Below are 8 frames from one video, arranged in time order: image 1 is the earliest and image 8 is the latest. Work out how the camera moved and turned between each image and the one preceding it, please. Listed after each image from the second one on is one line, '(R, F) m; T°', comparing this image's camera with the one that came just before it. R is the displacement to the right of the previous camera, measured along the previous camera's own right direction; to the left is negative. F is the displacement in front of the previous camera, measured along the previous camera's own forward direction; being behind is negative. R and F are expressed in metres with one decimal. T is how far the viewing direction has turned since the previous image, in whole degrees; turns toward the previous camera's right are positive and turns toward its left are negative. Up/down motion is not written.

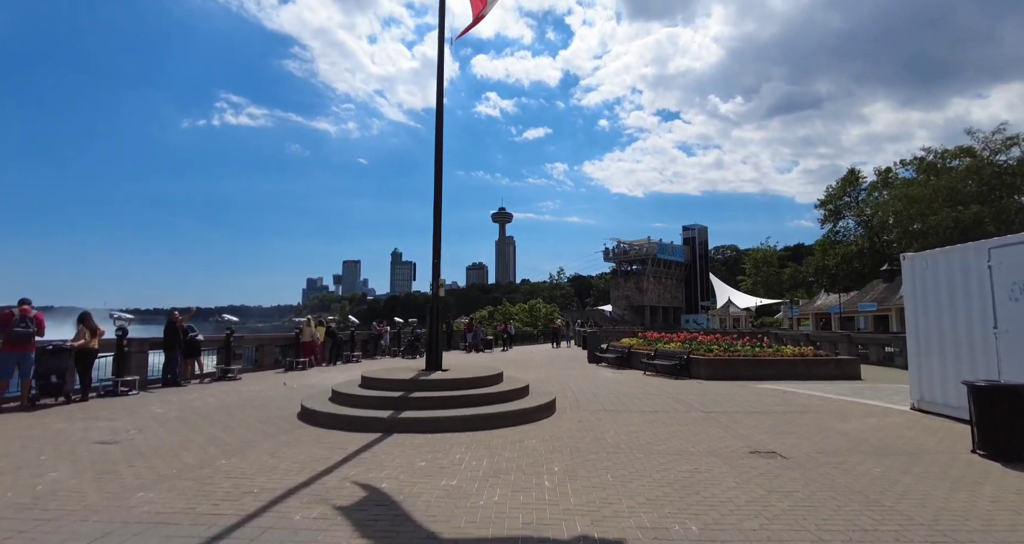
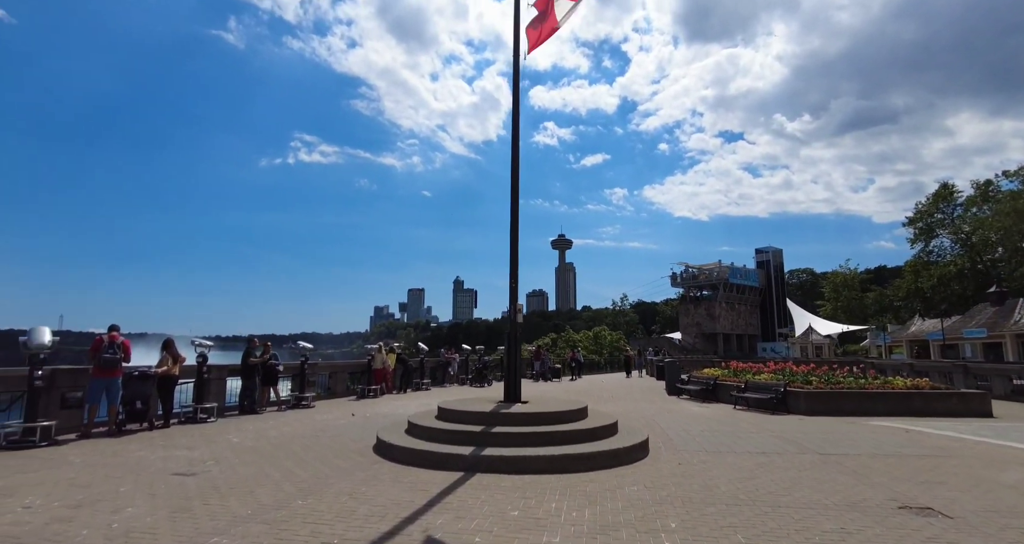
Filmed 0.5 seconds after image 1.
(-0.4, +0.6) m; -6°
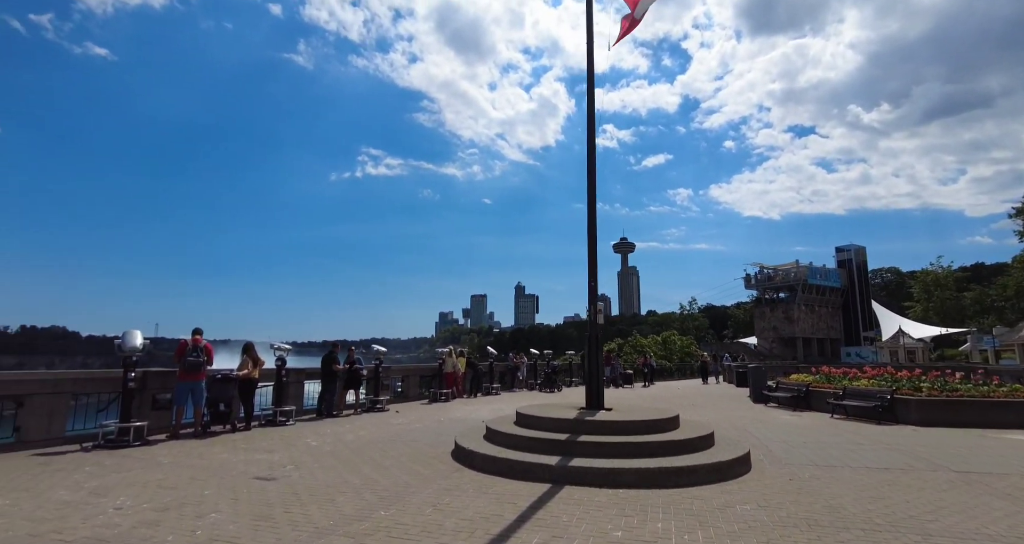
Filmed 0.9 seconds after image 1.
(-0.3, +0.5) m; -6°
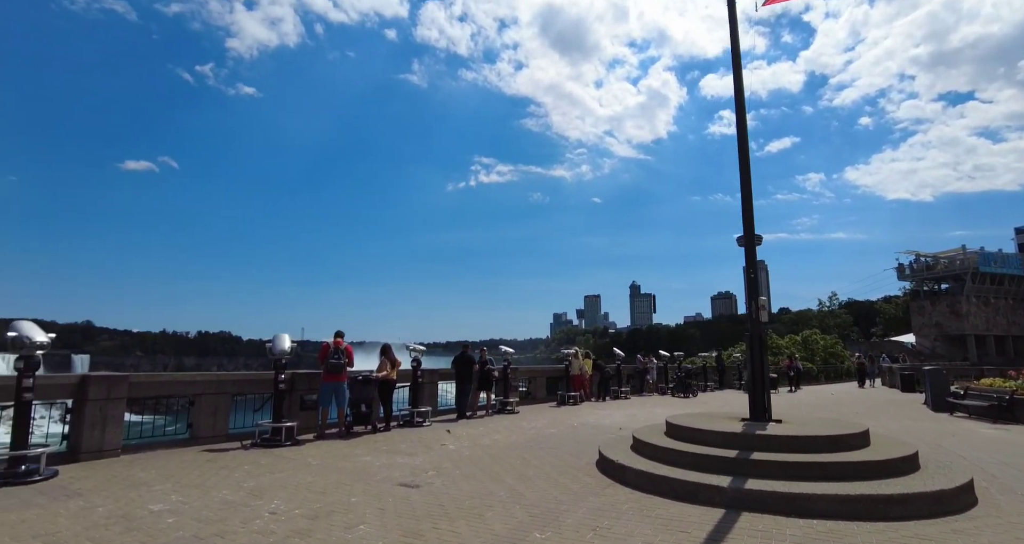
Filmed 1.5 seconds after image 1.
(-0.4, +0.6) m; -12°
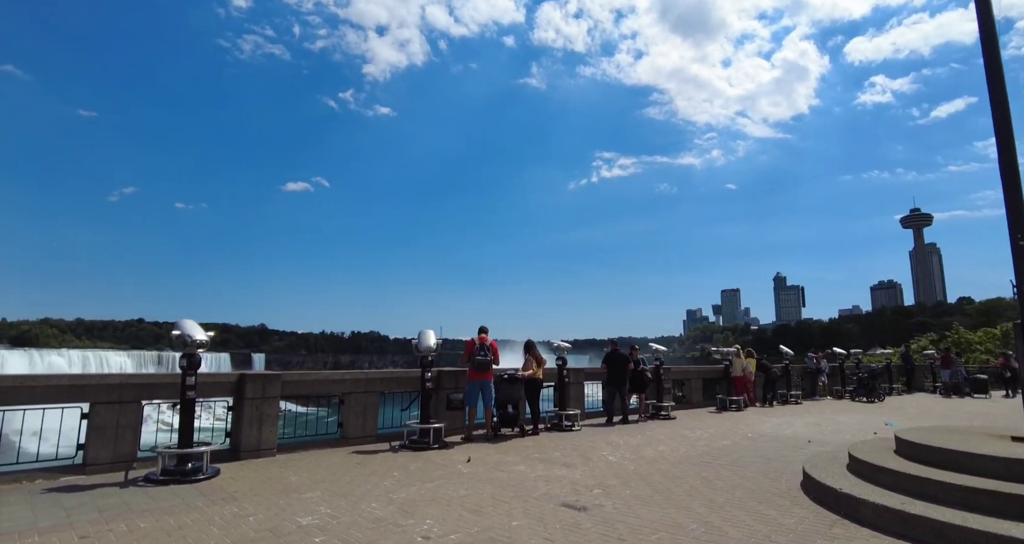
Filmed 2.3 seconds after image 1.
(-0.5, +1.1) m; -13°
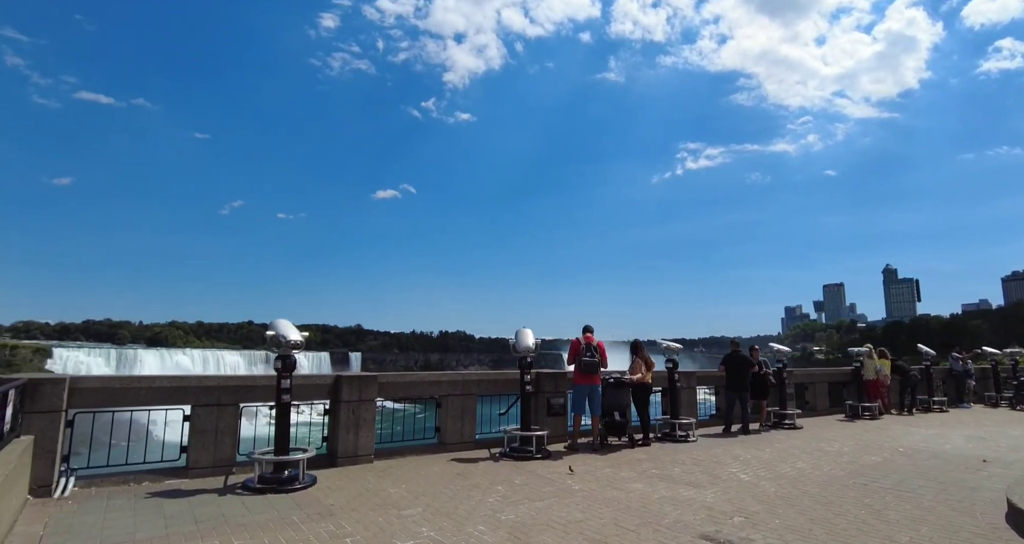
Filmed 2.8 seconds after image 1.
(-0.4, +0.8) m; -8°
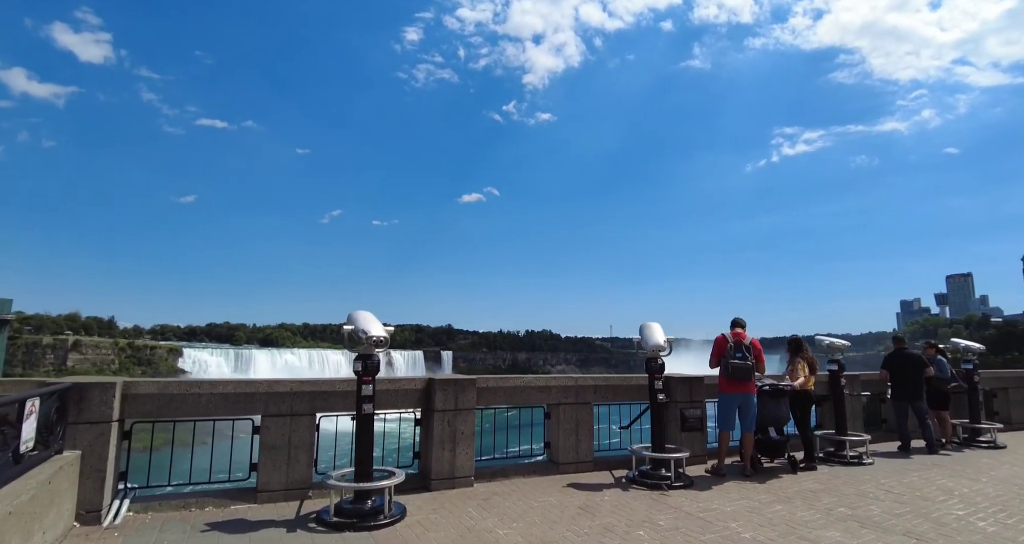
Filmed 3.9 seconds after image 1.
(-0.5, +1.6) m; -9°
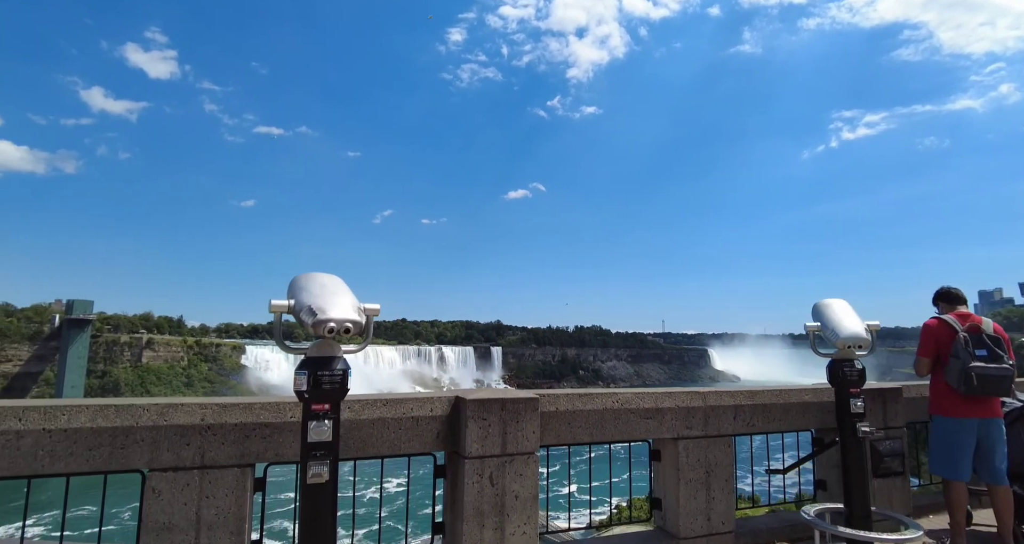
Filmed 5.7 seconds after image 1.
(-0.3, +2.9) m; -5°
